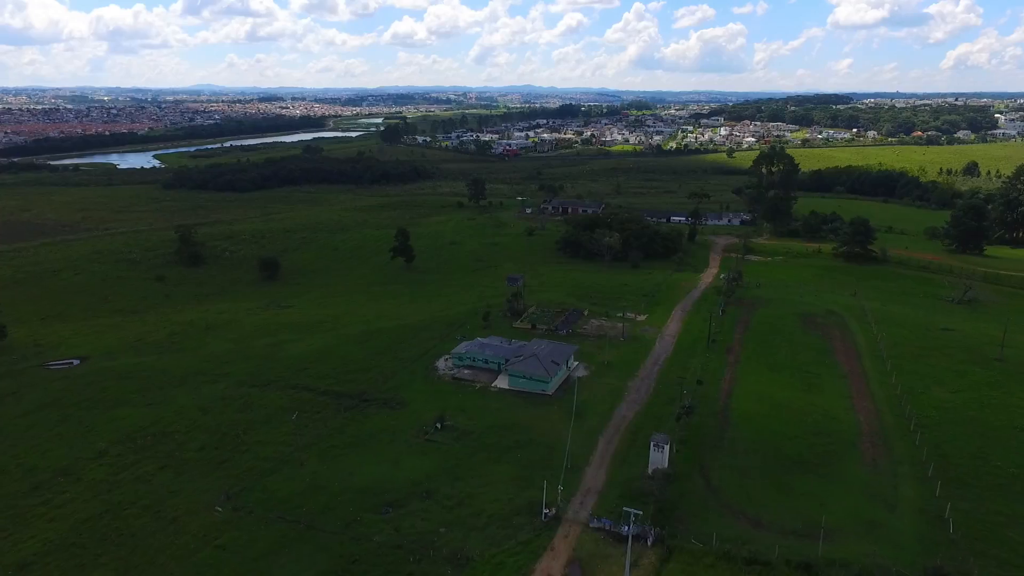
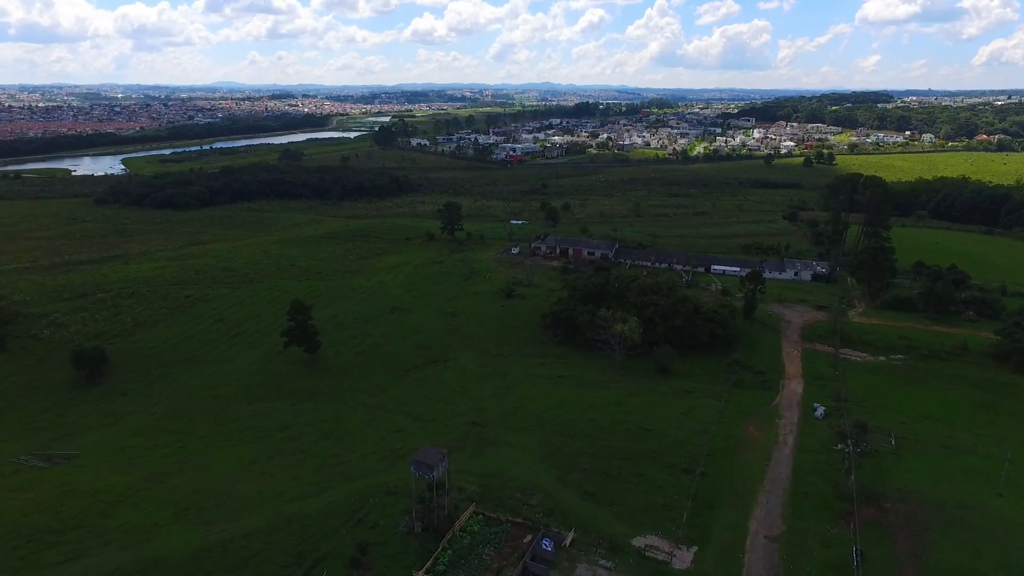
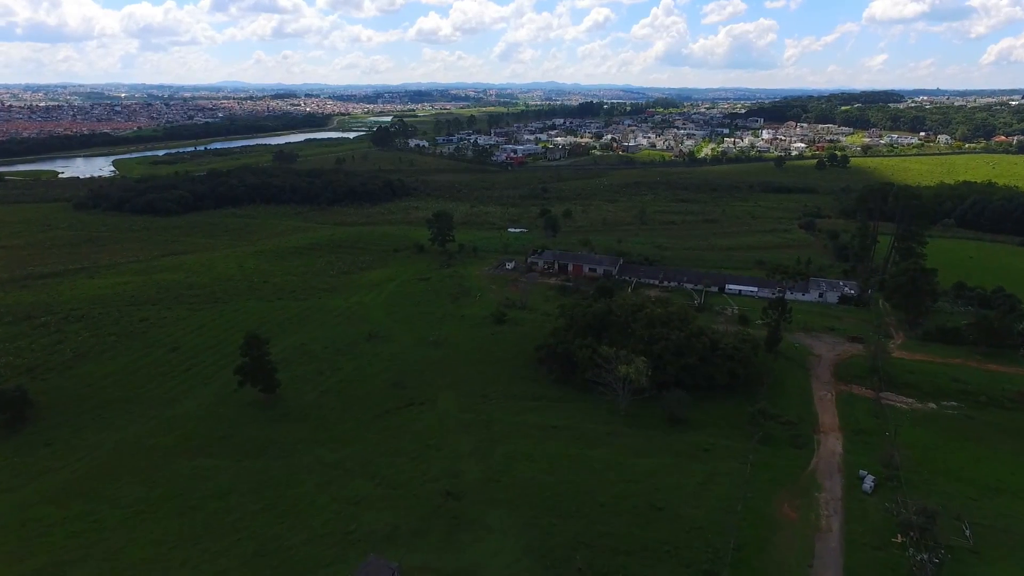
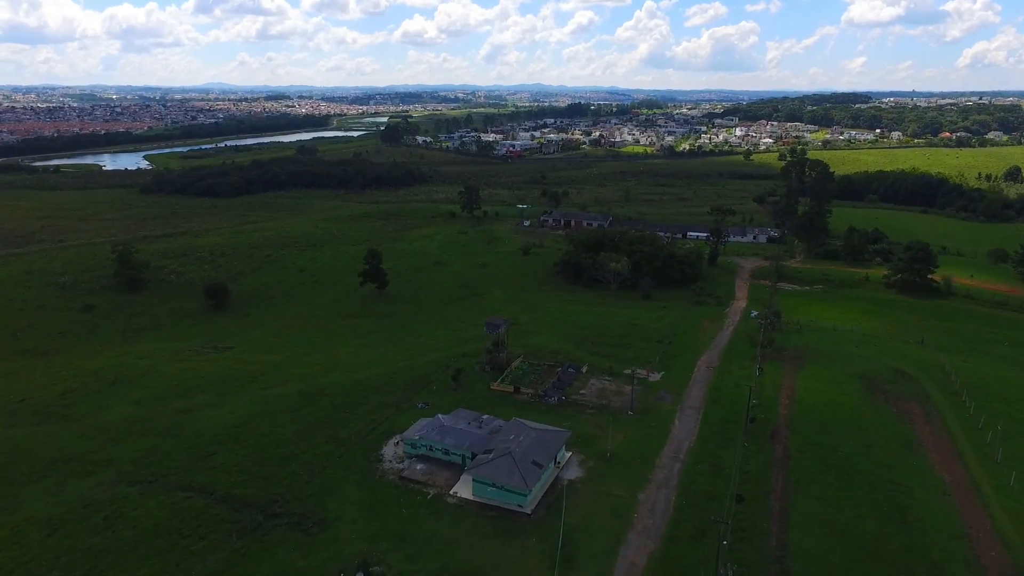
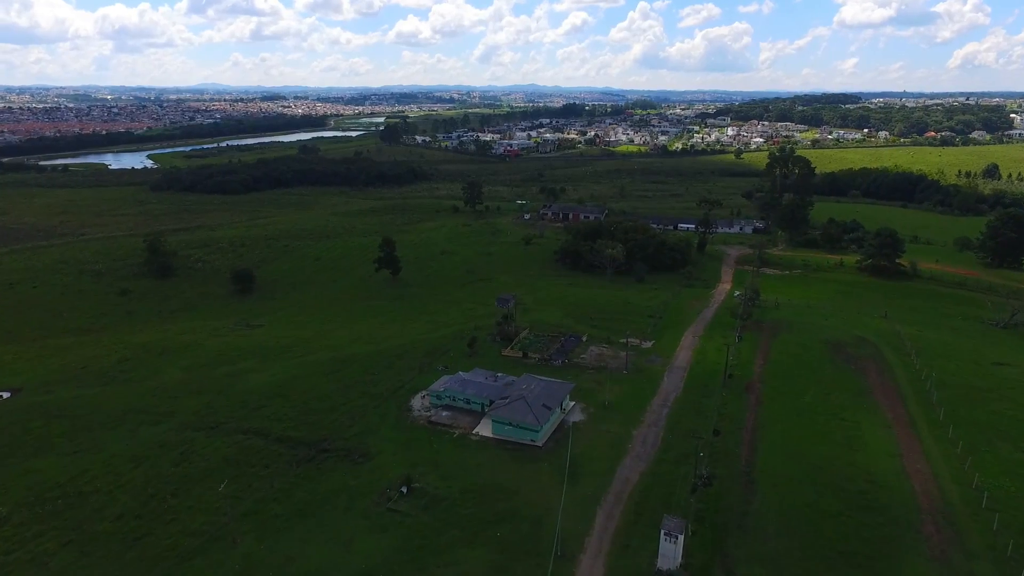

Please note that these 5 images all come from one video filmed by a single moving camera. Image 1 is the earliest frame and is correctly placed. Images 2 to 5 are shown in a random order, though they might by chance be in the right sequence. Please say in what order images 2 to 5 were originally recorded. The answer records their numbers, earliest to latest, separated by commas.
5, 4, 2, 3
